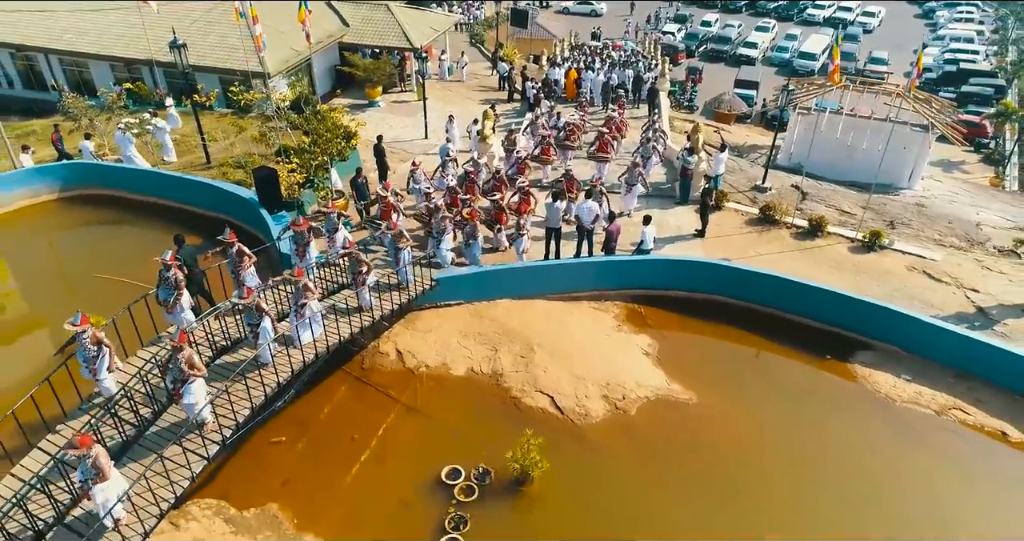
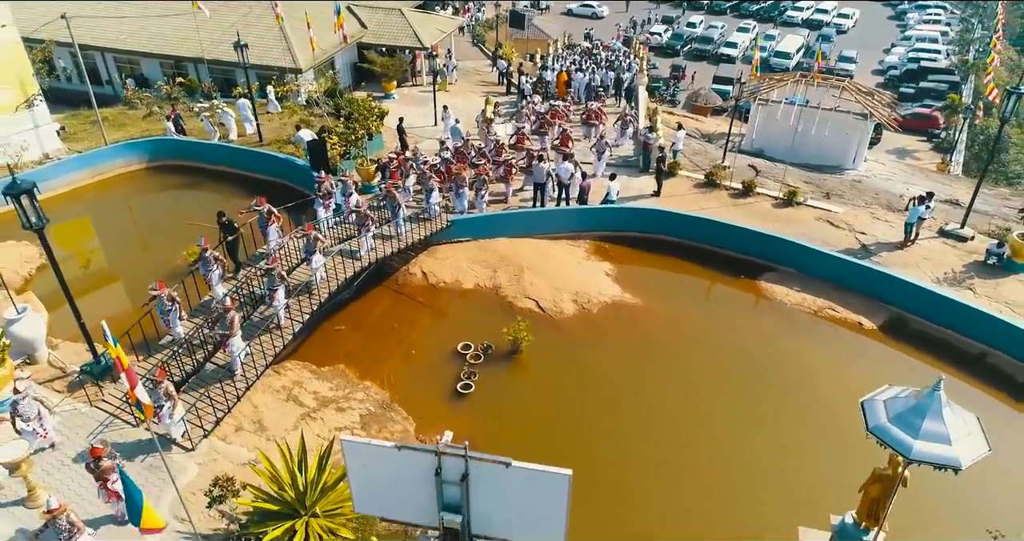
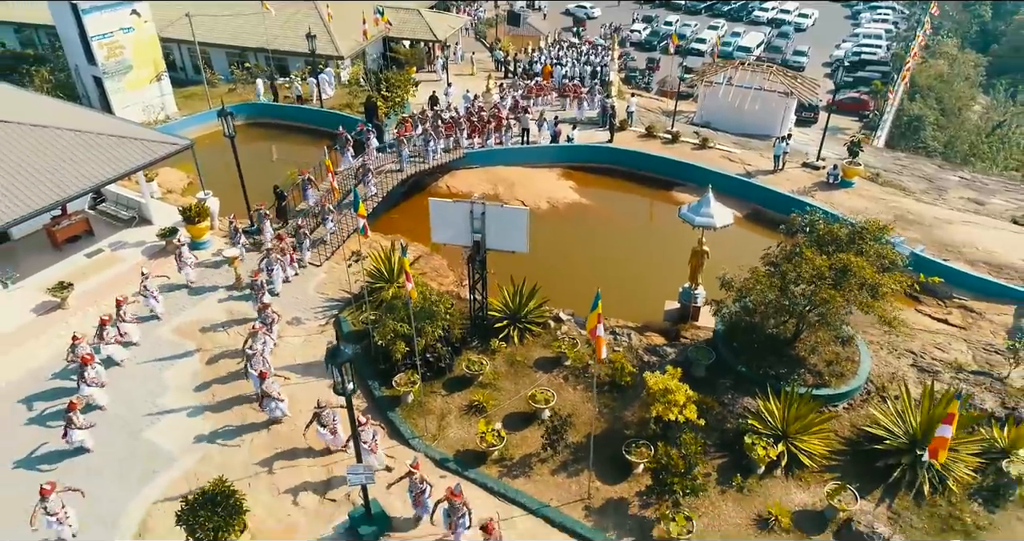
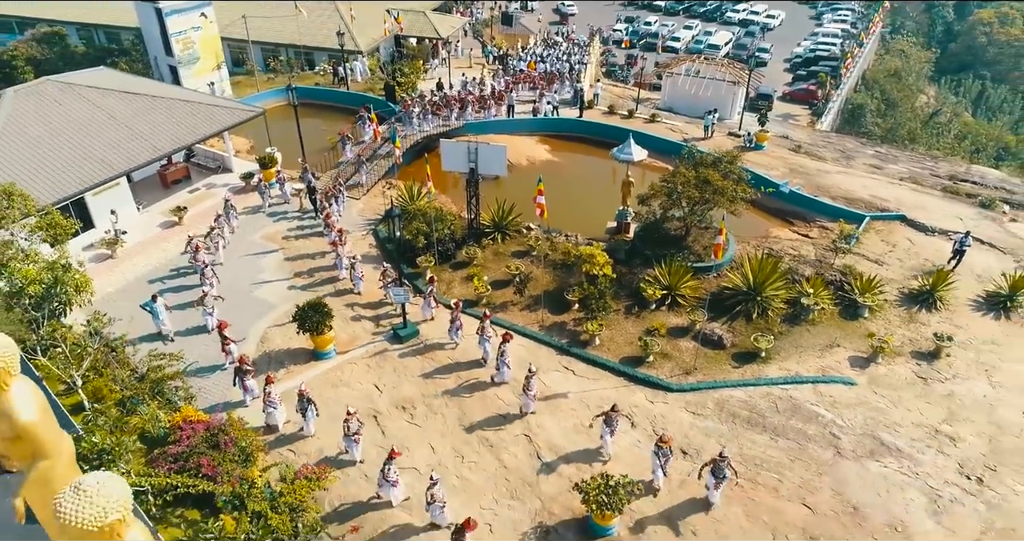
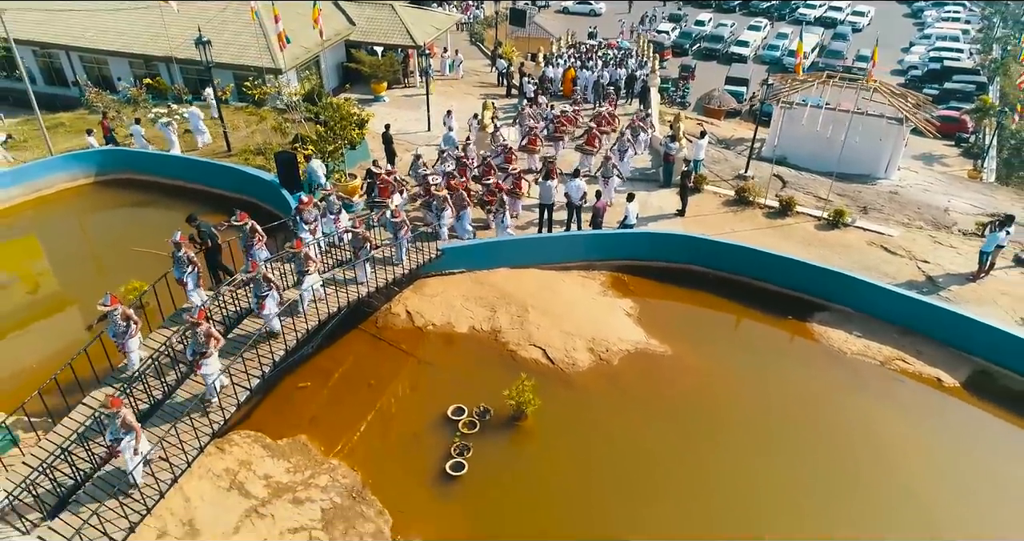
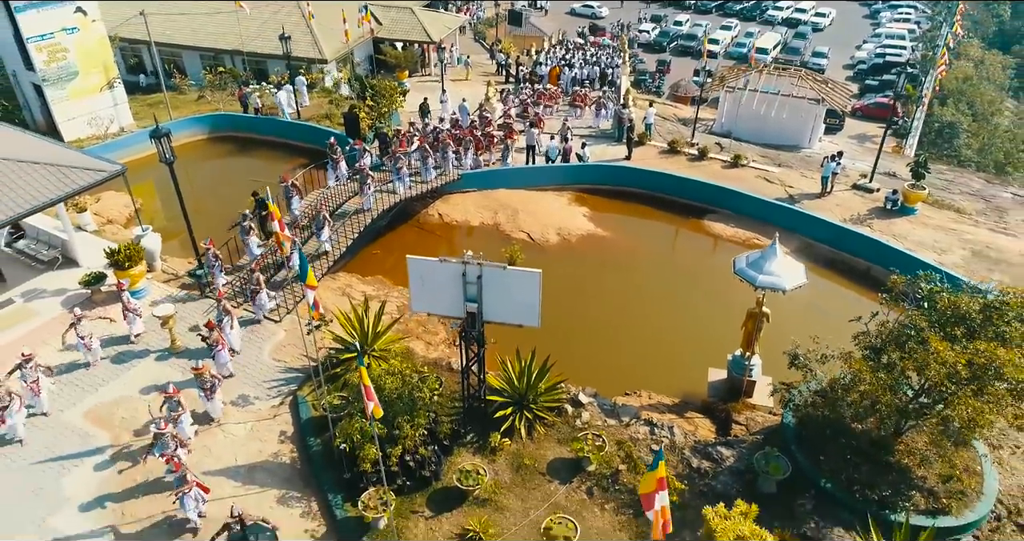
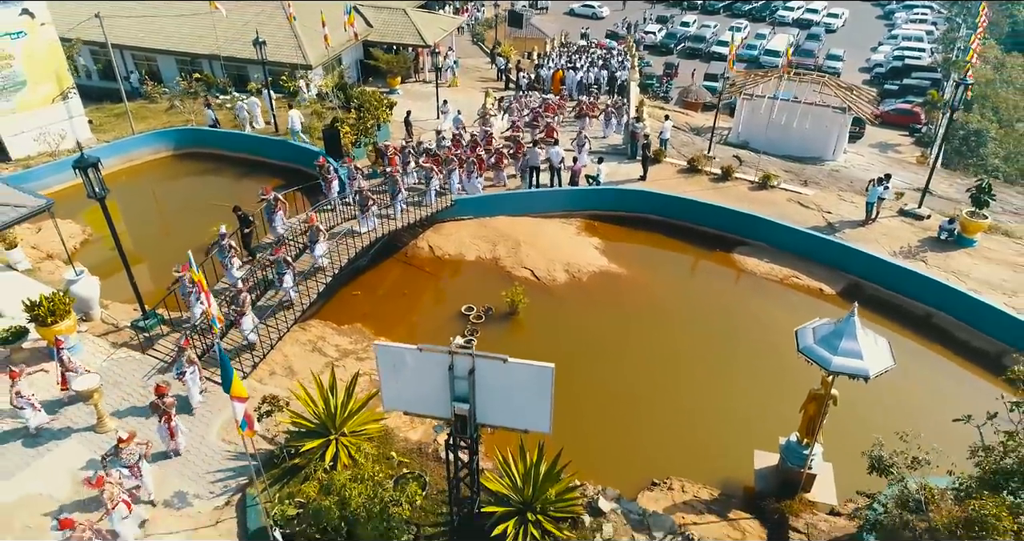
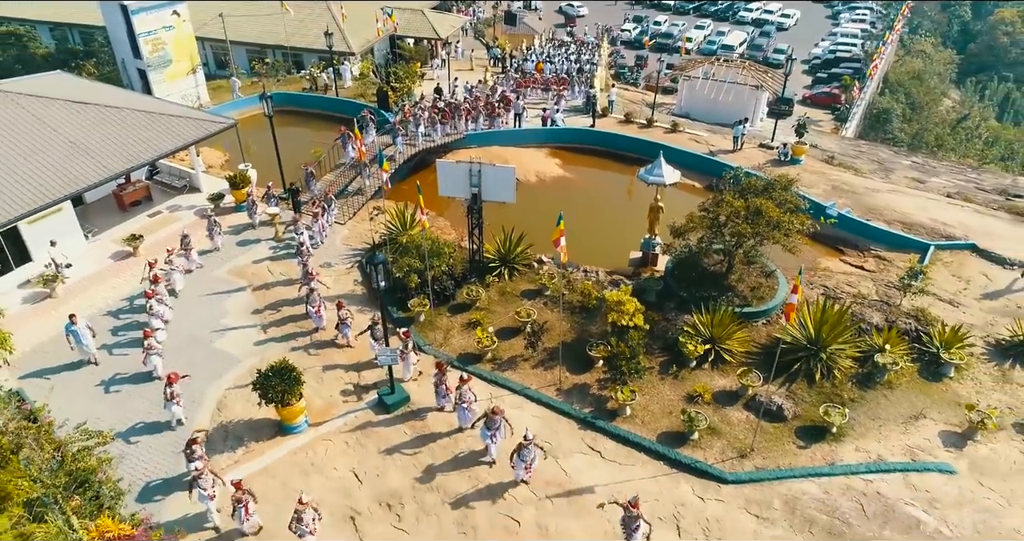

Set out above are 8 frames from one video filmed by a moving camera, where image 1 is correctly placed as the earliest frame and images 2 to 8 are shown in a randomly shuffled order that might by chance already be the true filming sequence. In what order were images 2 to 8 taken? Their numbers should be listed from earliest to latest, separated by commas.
5, 2, 7, 6, 3, 8, 4
